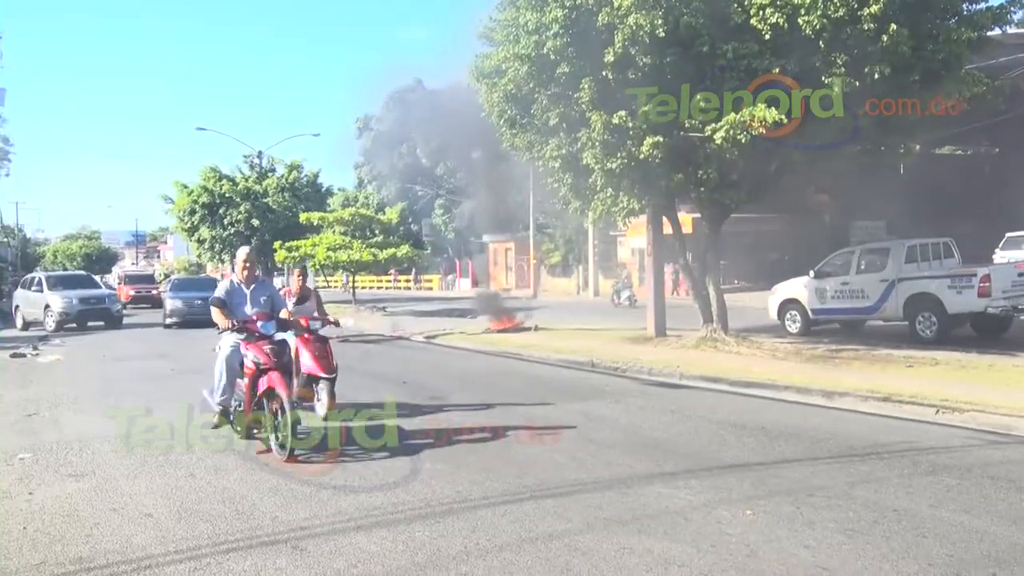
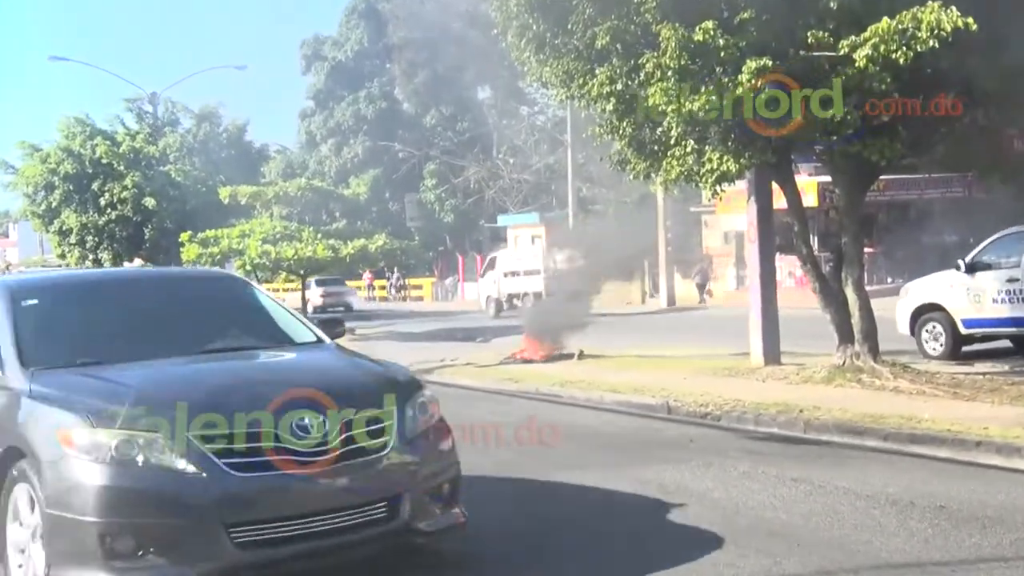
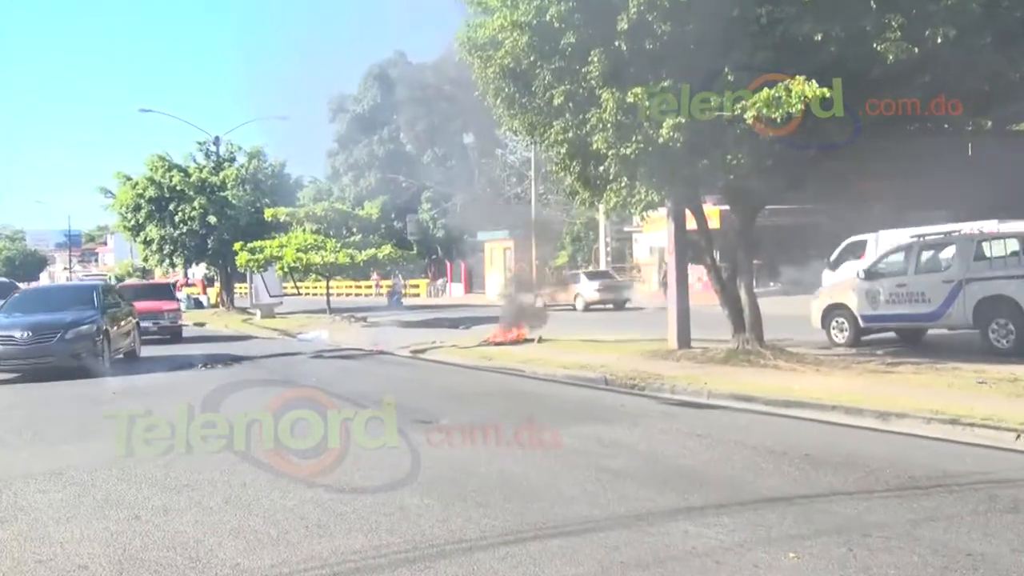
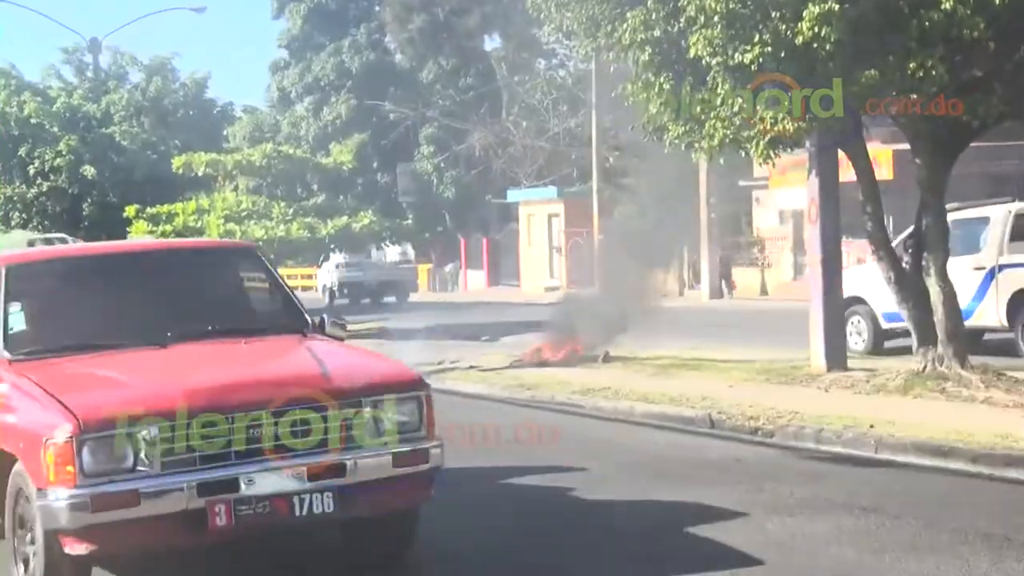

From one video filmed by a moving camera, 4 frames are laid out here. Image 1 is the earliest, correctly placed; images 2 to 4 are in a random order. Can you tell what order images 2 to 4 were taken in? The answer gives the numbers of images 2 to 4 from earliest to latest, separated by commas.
3, 2, 4
